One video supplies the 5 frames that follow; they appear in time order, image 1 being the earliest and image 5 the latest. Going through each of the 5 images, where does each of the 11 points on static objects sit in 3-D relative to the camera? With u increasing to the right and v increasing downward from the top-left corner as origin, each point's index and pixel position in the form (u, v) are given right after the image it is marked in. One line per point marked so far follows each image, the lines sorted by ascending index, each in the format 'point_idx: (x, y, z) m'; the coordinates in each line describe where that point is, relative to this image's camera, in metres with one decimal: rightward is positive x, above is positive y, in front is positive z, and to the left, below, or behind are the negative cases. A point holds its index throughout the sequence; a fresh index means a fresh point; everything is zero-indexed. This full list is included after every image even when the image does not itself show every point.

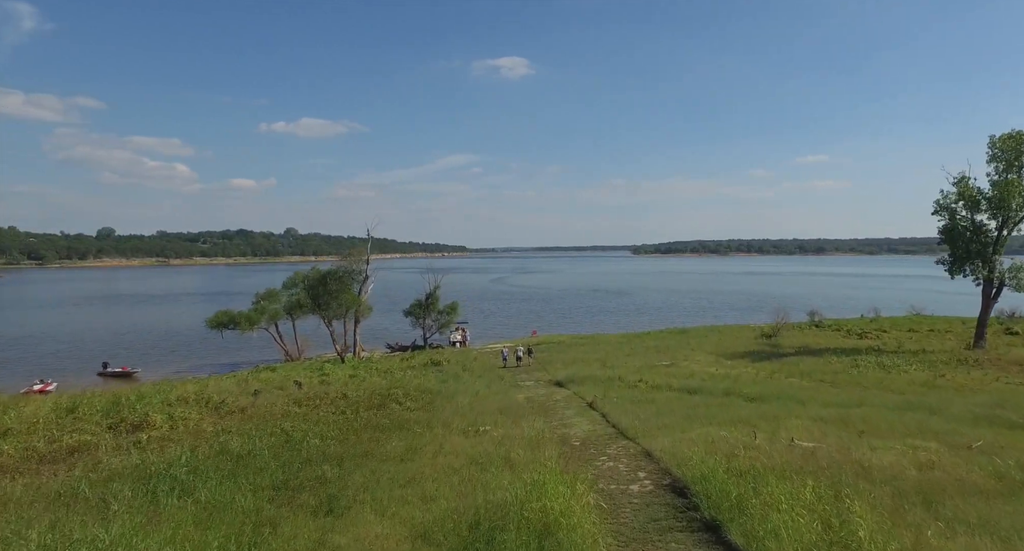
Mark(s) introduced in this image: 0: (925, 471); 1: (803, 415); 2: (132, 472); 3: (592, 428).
0: (+7.8, -3.7, +12.8) m
1: (+8.6, -4.2, +20.0) m
2: (-7.8, -4.0, +13.9) m
3: (+2.4, -4.5, +20.0) m
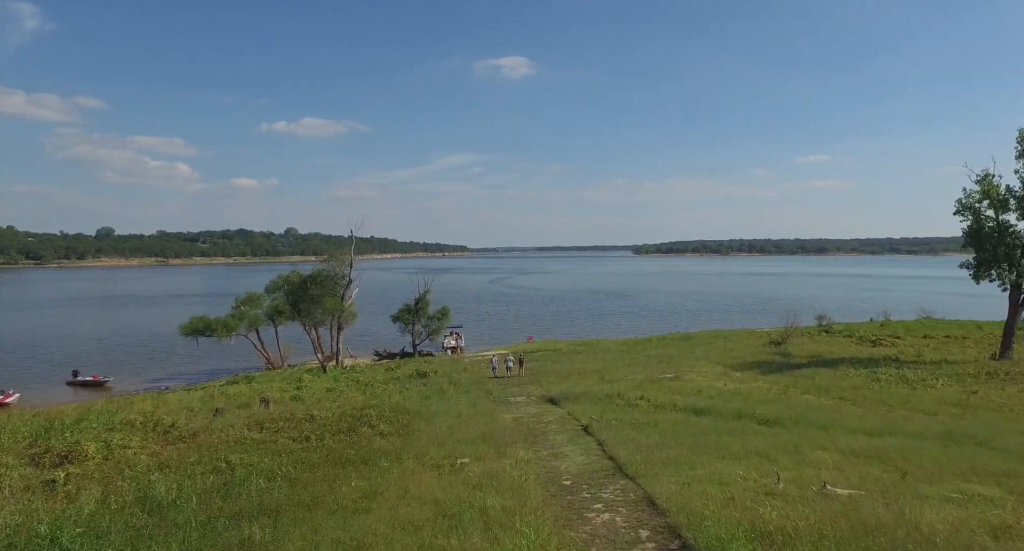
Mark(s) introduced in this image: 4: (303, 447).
0: (+7.4, -4.0, +10.2) m
1: (+8.1, -4.4, +17.4) m
2: (-8.3, -4.3, +11.3) m
3: (+1.9, -4.8, +17.4) m
4: (-5.8, -4.7, +18.7) m
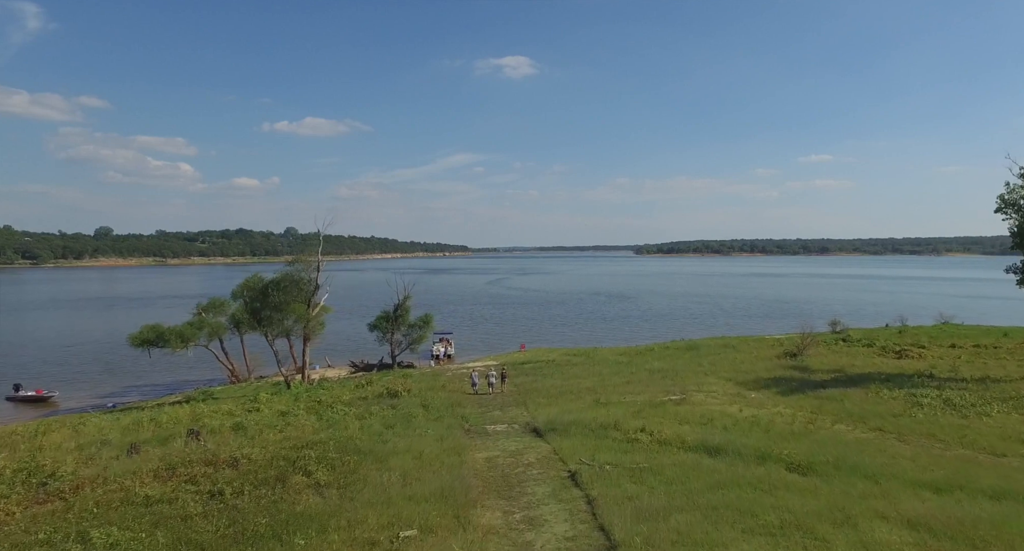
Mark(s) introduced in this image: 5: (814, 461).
0: (+6.6, -4.3, +5.9) m
1: (+7.4, -4.7, +13.1) m
2: (-9.1, -4.6, +7.0) m
3: (+1.1, -5.1, +13.1) m
4: (-6.5, -5.0, +14.4) m
5: (+8.1, -5.0, +18.1) m
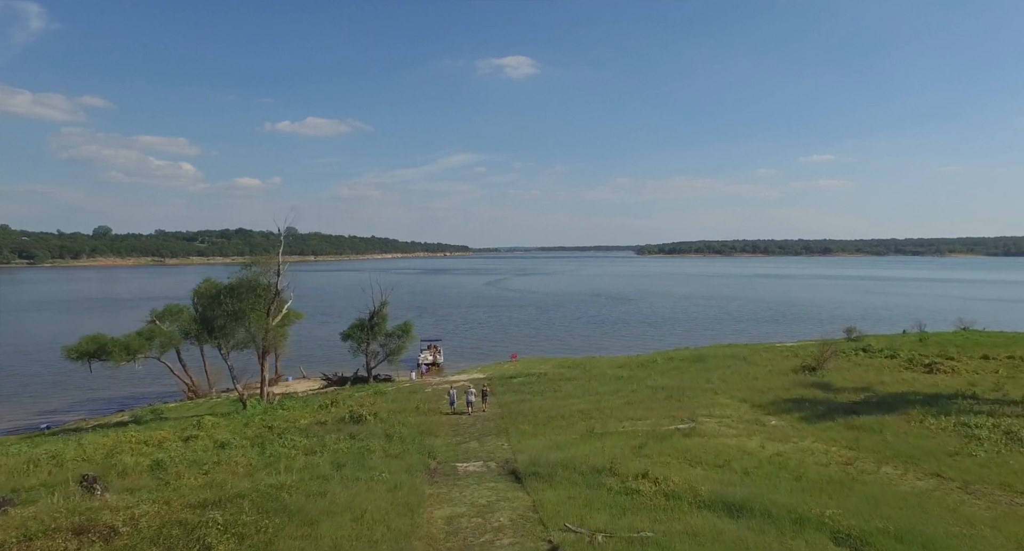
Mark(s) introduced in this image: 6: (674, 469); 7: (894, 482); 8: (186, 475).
0: (+5.9, -4.5, +1.8) m
1: (+6.6, -5.0, +8.9) m
2: (-9.8, -4.8, +2.8) m
3: (+0.4, -5.3, +8.9) m
4: (-7.3, -5.2, +10.2) m
5: (+7.3, -5.2, +13.9) m
6: (+4.5, -5.3, +18.7) m
7: (+9.8, -5.3, +17.4) m
8: (-9.1, -5.7, +18.9) m
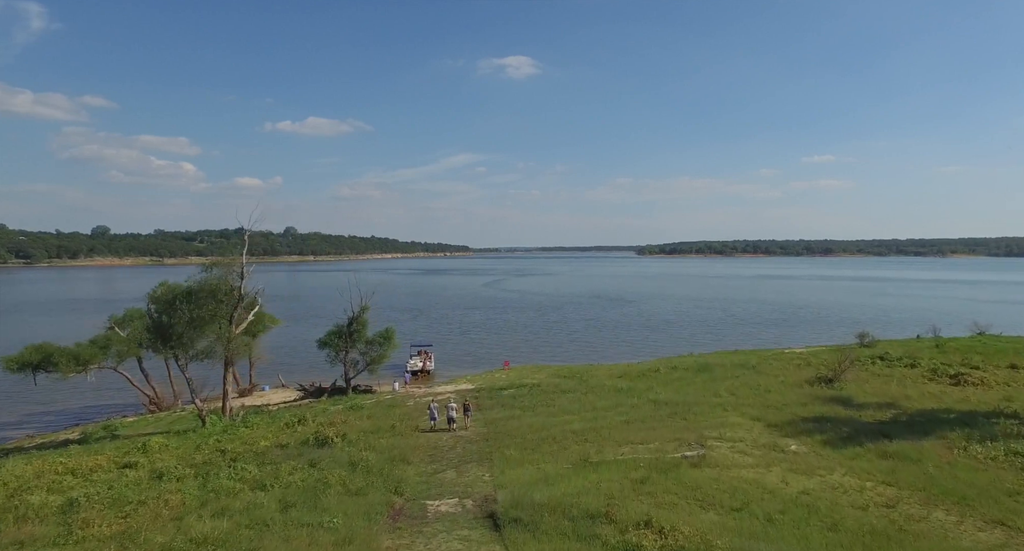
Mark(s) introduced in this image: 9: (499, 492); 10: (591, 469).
0: (+5.3, -4.7, -1.3) m
1: (+6.1, -5.1, +5.9) m
2: (-10.3, -5.0, -0.2) m
3: (-0.1, -5.5, +5.9) m
4: (-7.8, -5.4, +7.2) m
5: (+6.8, -5.4, +10.8) m
6: (+3.9, -5.5, +15.6) m
7: (+9.3, -5.5, +14.3) m
8: (-9.6, -5.8, +15.9) m
9: (-0.4, -5.8, +18.3) m
10: (+2.3, -5.7, +19.9) m
